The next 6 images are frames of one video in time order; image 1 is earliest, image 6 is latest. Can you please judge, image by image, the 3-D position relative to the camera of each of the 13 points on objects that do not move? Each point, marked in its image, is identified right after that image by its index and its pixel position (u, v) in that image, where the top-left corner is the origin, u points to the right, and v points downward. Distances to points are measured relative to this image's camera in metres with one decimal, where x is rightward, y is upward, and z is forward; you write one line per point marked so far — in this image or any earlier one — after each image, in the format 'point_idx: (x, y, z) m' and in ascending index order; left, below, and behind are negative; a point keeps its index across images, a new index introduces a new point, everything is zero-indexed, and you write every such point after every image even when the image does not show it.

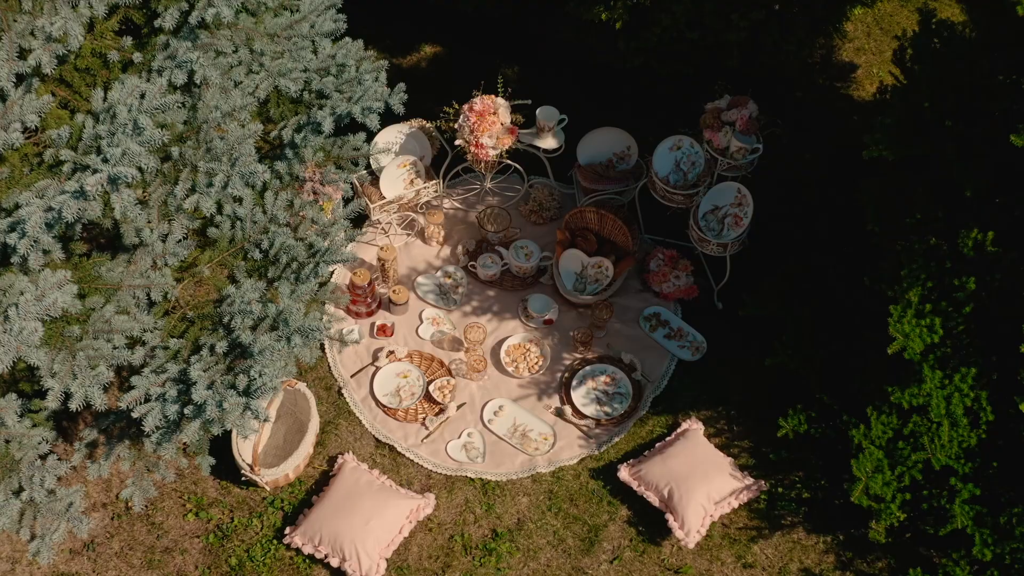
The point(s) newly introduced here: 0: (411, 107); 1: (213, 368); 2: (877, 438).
0: (-1.1, +1.9, +10.9) m
1: (-1.7, -0.5, +6.2) m
2: (+2.6, -0.9, +7.2) m
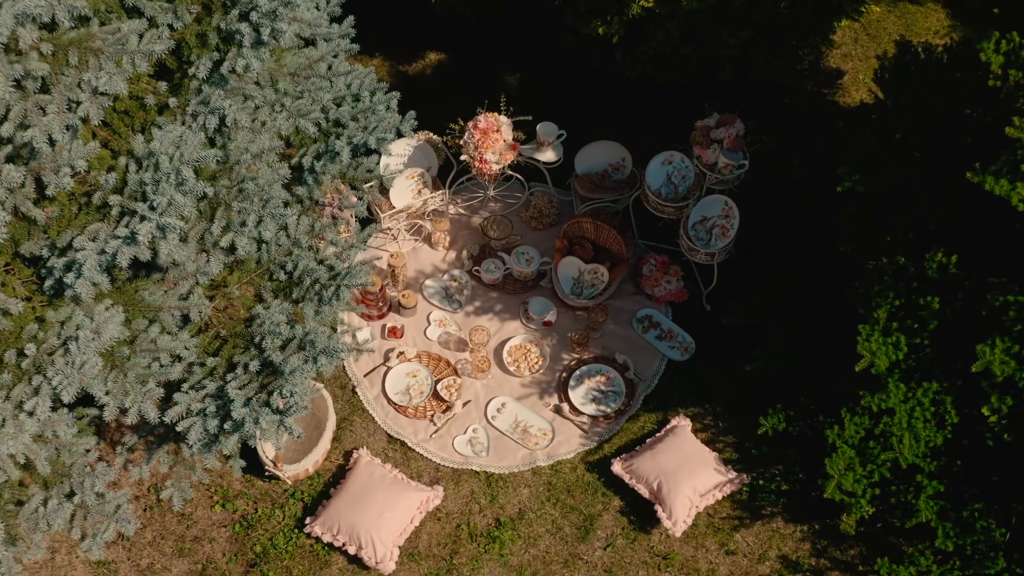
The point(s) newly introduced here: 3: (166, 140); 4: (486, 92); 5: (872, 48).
0: (-1.1, +1.9, +11.4) m
1: (-1.7, -0.6, +6.9) m
2: (+2.6, -1.1, +7.8) m
3: (-2.1, +0.9, +6.3) m
4: (-0.3, +2.2, +11.6) m
5: (+4.4, +2.9, +12.3) m
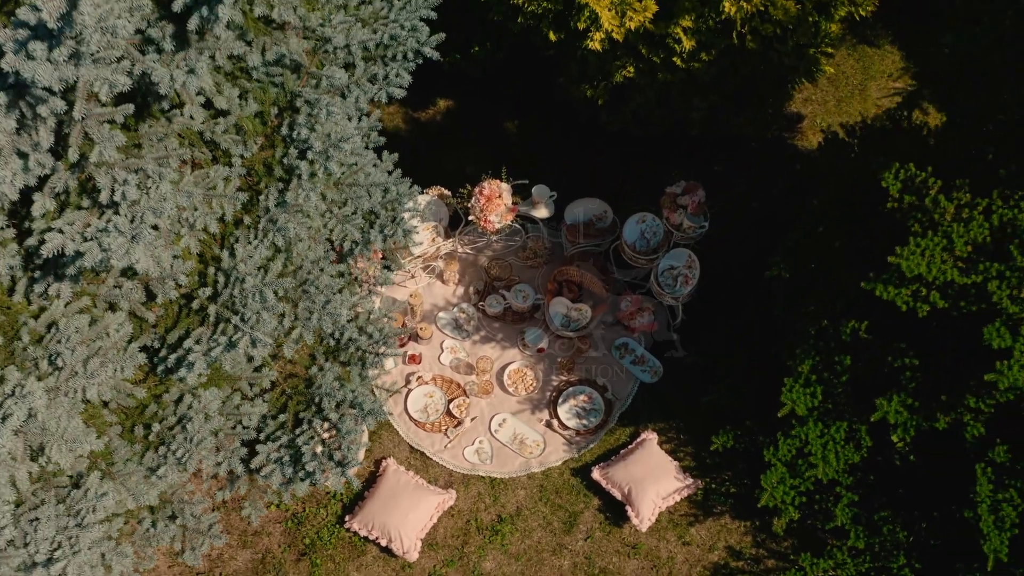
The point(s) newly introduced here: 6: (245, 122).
0: (-1.1, +1.7, +13.2) m
1: (-1.7, -1.3, +8.9) m
2: (+2.6, -1.6, +9.9) m
3: (-2.1, +0.2, +8.2) m
4: (-0.3, +1.9, +13.3) m
5: (+4.4, +2.7, +14.0) m
6: (-2.2, +1.4, +8.4) m
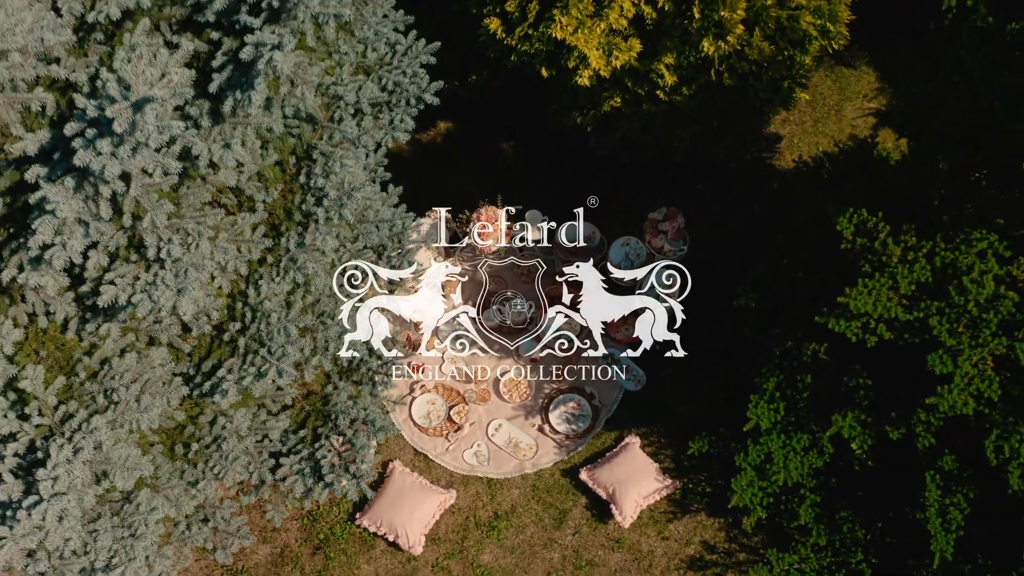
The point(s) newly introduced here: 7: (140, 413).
0: (-1.1, +1.5, +14.2) m
1: (-1.8, -1.6, +10.0) m
2: (+2.6, -1.9, +11.0) m
3: (-2.2, -0.1, +9.3) m
4: (-0.4, +1.8, +14.3) m
5: (+4.3, +2.6, +15.0) m
6: (-2.2, +1.1, +9.4) m
7: (-2.9, -1.0, +8.2) m
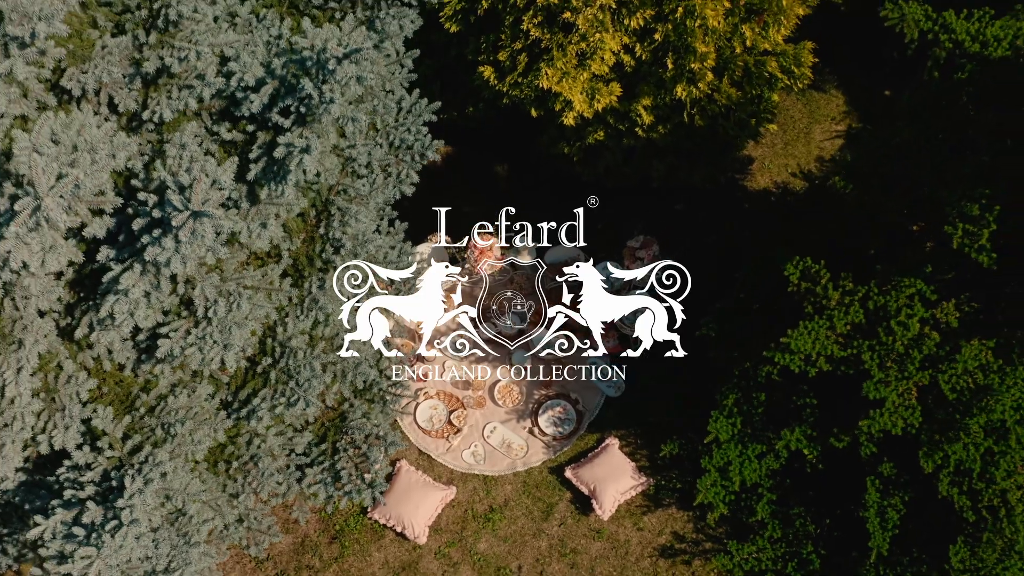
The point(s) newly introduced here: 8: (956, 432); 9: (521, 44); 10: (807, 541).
0: (-1.2, +1.3, +15.6) m
1: (-1.9, -2.0, +11.6) m
2: (+2.5, -2.2, +12.6) m
3: (-2.2, -0.5, +10.8) m
4: (-0.5, +1.6, +15.7) m
5: (+4.2, +2.4, +16.4) m
6: (-2.3, +0.6, +10.9) m
7: (-3.0, -1.5, +9.7) m
8: (+4.5, -1.4, +10.4) m
9: (+0.1, +3.1, +13.0) m
10: (+3.6, -3.1, +12.6) m
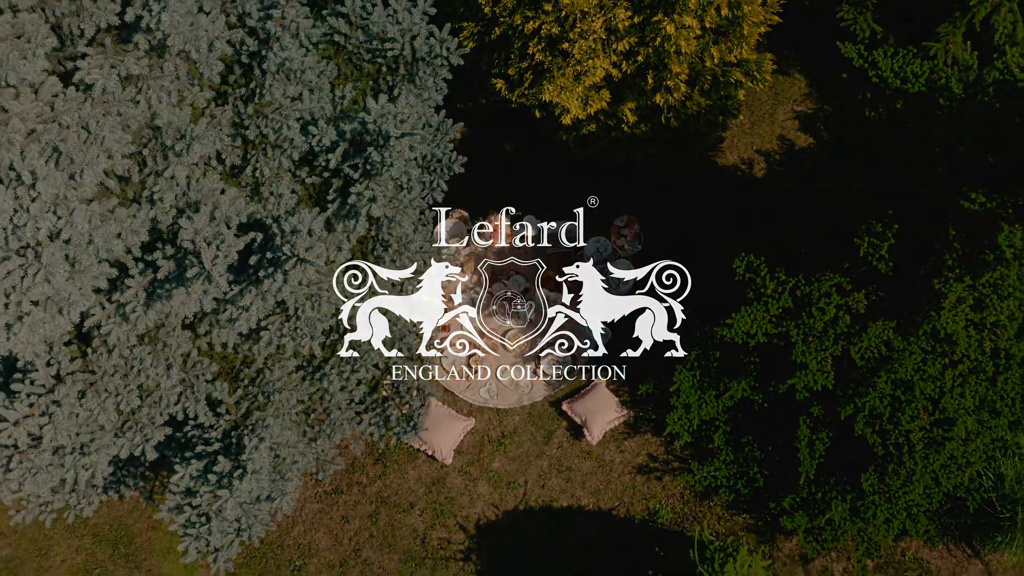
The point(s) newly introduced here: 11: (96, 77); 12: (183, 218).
0: (-1.1, +2.0, +18.5) m
1: (-1.7, -1.8, +14.9) m
2: (+2.6, -1.9, +16.0) m
3: (-2.1, -0.4, +13.9) m
4: (-0.3, +2.3, +18.6) m
5: (+4.3, +3.2, +19.2) m
6: (-2.2, +0.7, +13.9) m
7: (-2.9, -1.5, +13.0) m
8: (+4.7, -1.4, +13.7) m
9: (+0.2, +3.4, +15.7) m
10: (+3.8, -2.8, +16.1) m
11: (-4.1, +2.1, +10.1) m
12: (-3.5, +0.8, +10.8) m
